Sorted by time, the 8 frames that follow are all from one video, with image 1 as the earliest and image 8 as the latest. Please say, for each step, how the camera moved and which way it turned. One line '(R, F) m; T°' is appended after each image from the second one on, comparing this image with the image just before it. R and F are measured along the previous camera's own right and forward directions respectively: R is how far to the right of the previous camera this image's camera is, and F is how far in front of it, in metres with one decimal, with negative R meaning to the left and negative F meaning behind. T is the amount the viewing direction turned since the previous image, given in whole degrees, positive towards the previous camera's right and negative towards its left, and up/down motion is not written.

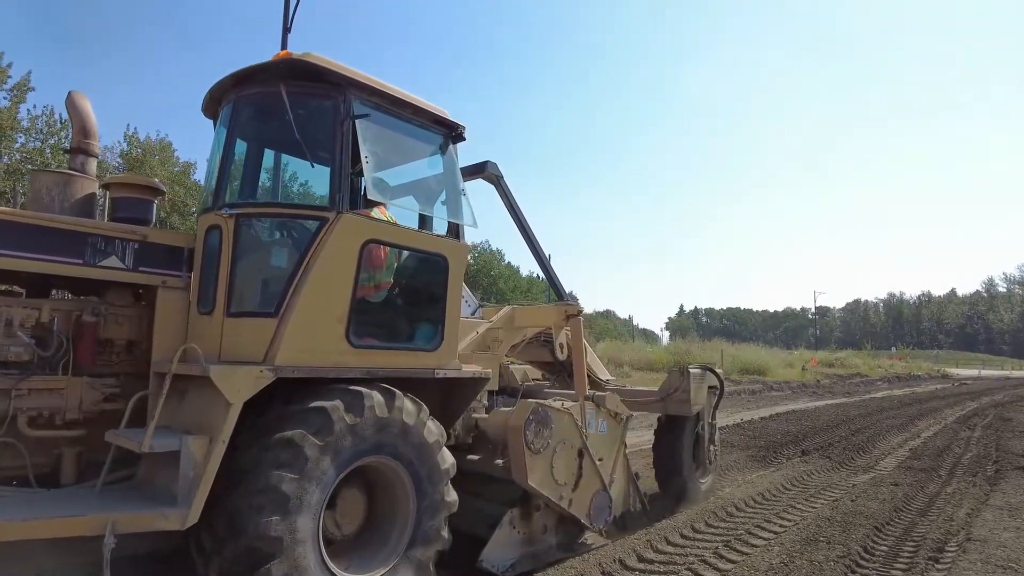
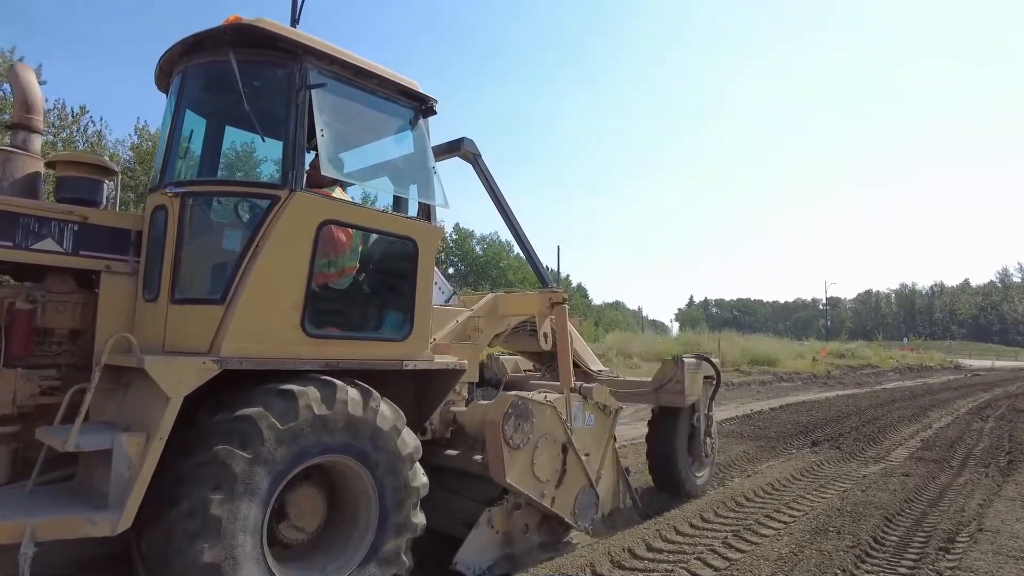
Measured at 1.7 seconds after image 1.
(+0.2, +0.3) m; -1°
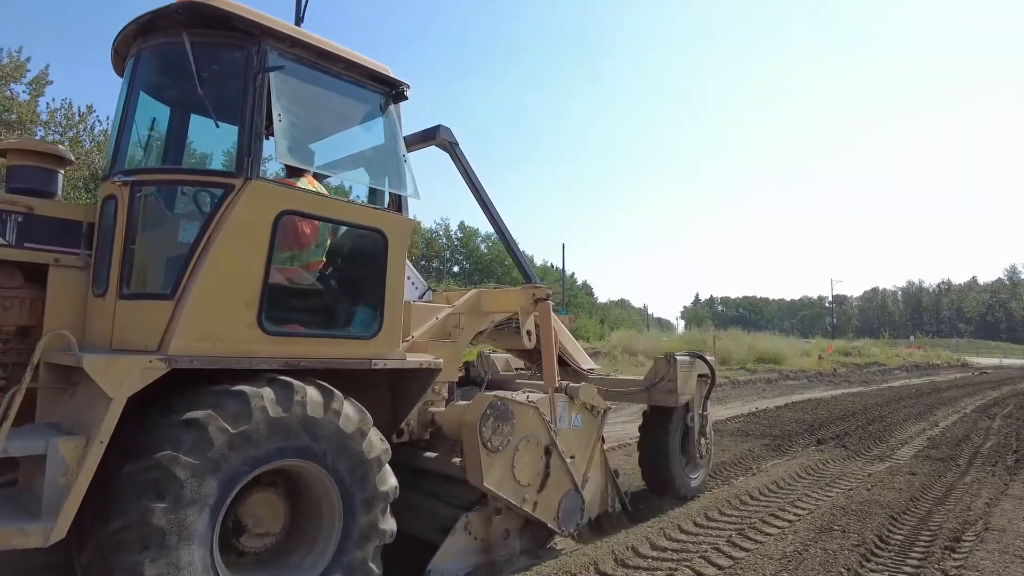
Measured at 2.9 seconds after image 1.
(+0.2, +0.2) m; 0°
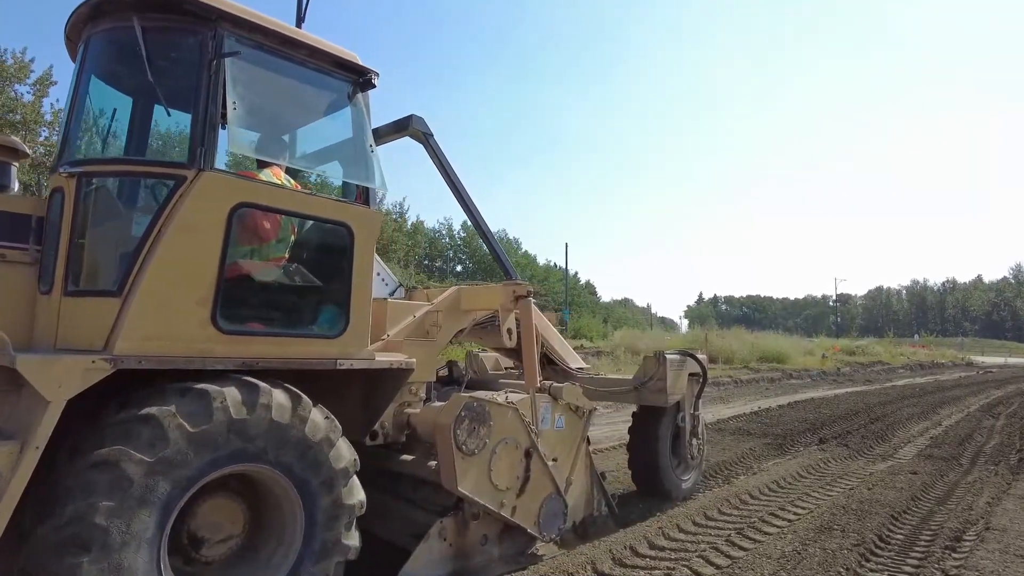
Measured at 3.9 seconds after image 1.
(+0.2, +0.2) m; 0°
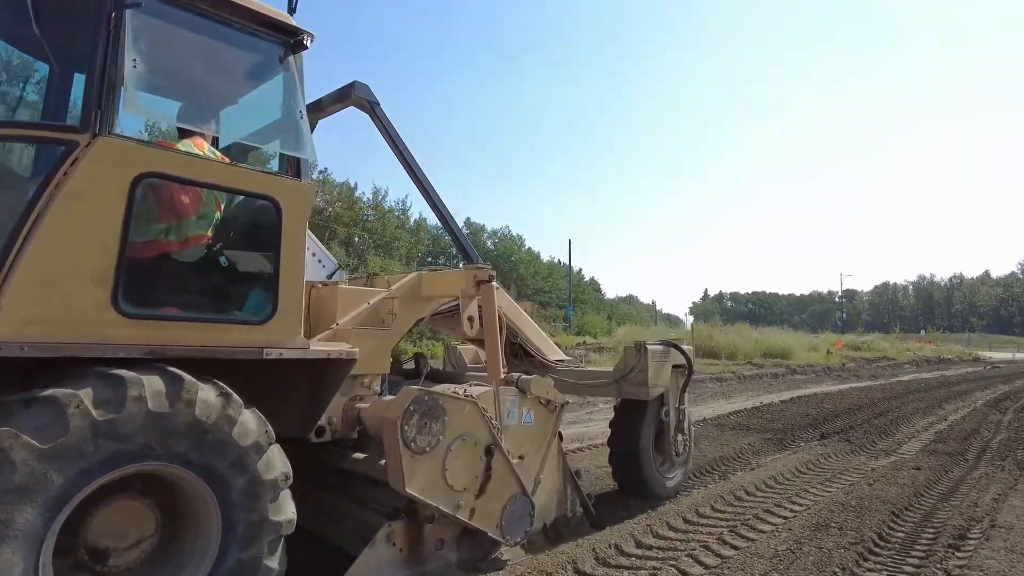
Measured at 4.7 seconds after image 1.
(+0.3, +0.3) m; 0°
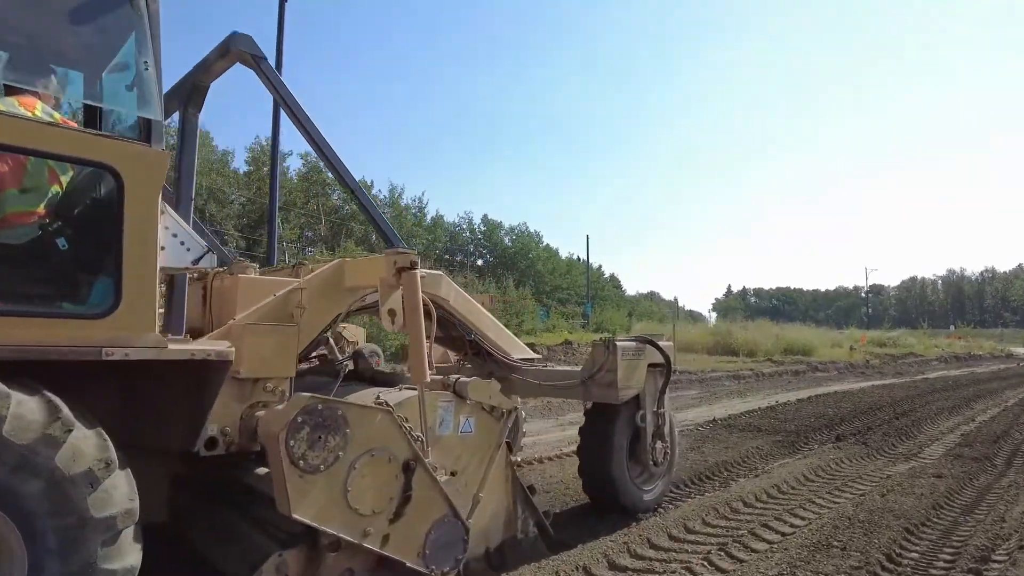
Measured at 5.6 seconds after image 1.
(+0.5, +0.6) m; -2°
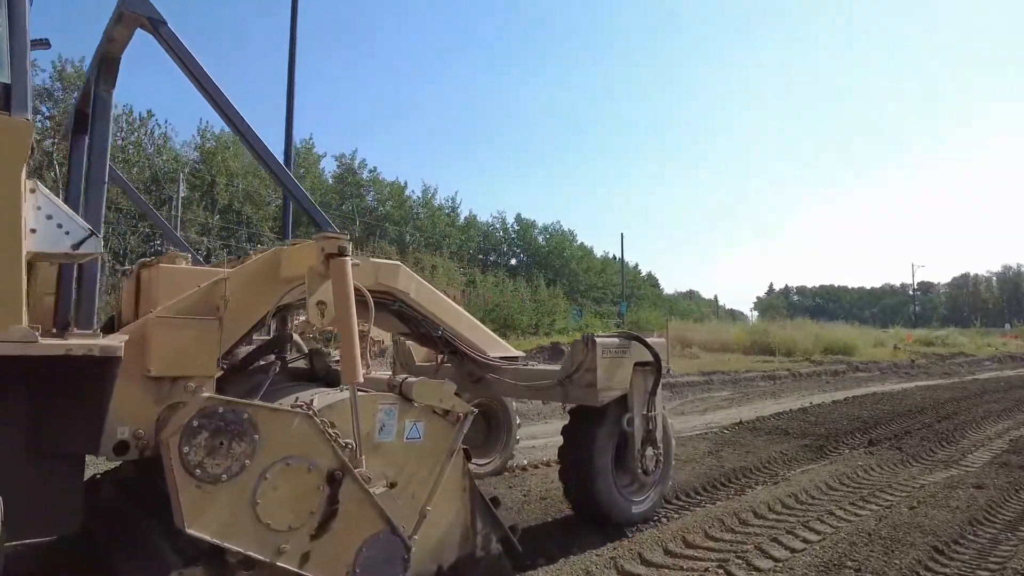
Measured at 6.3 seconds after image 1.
(+0.5, +0.4) m; -3°
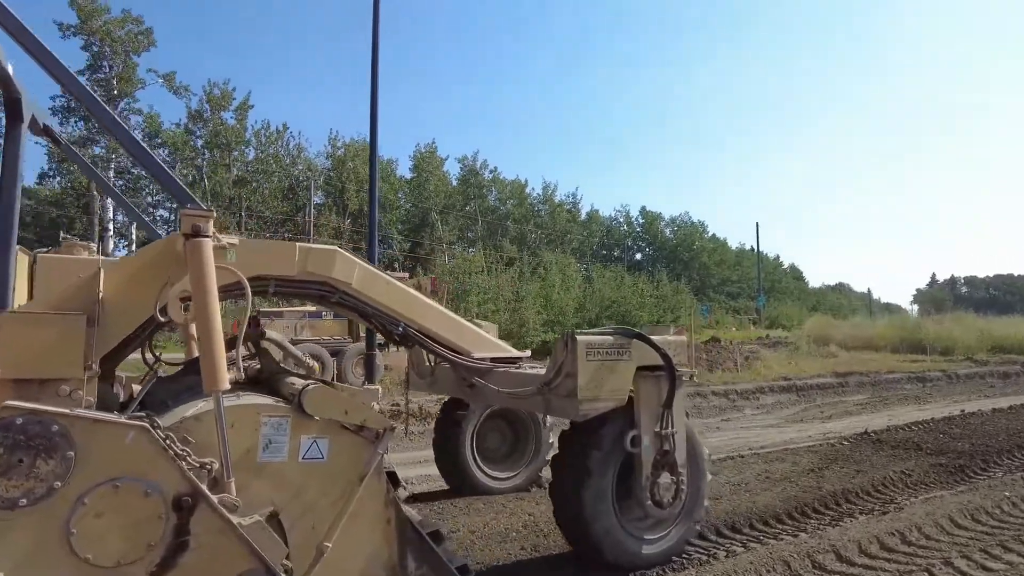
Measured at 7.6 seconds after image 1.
(+1.0, +0.9) m; -12°
